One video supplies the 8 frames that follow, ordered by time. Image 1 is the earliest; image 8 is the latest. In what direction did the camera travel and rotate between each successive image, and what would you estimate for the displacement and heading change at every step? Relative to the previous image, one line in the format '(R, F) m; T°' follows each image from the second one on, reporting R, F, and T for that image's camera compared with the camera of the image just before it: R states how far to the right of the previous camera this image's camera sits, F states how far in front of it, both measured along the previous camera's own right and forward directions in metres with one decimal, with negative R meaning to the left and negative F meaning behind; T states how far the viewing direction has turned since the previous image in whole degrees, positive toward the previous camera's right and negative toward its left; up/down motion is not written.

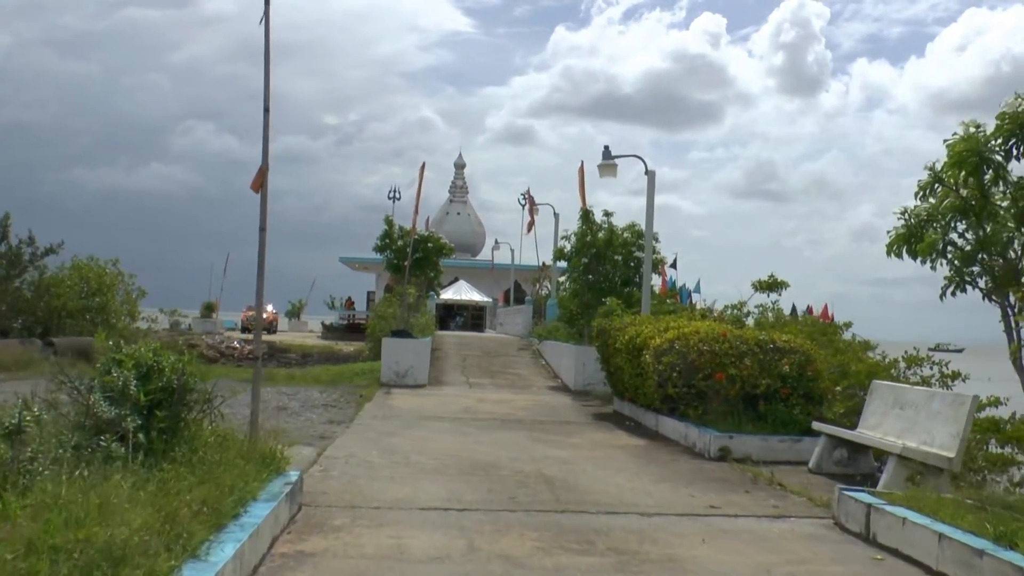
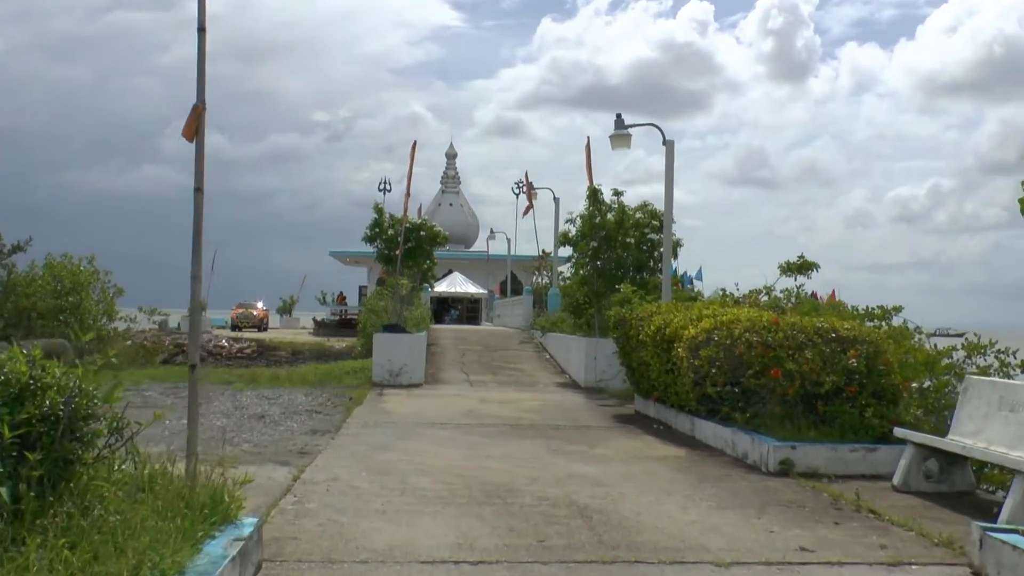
(-0.1, +2.0) m; 0°
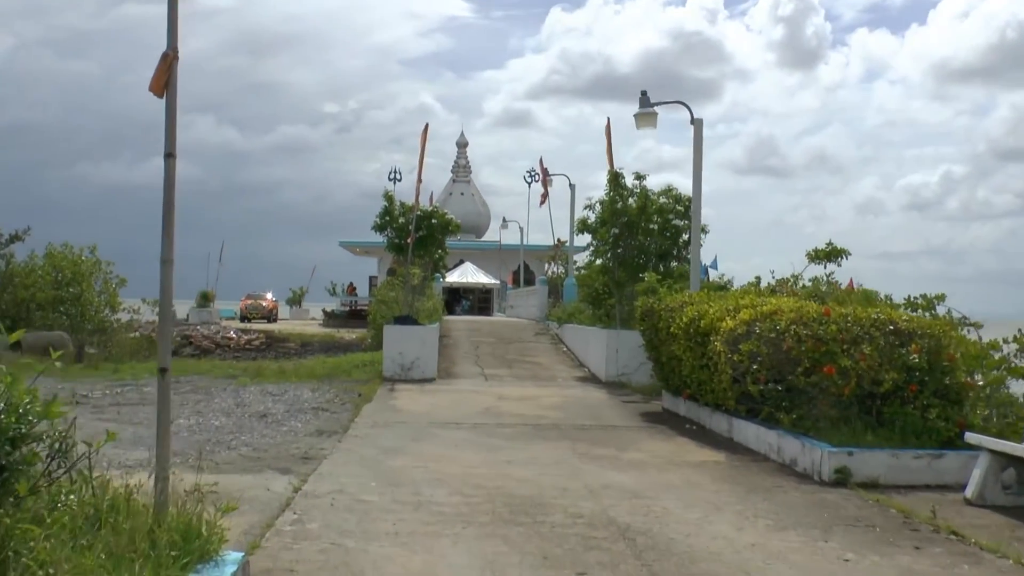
(-0.1, +1.0) m; 0°
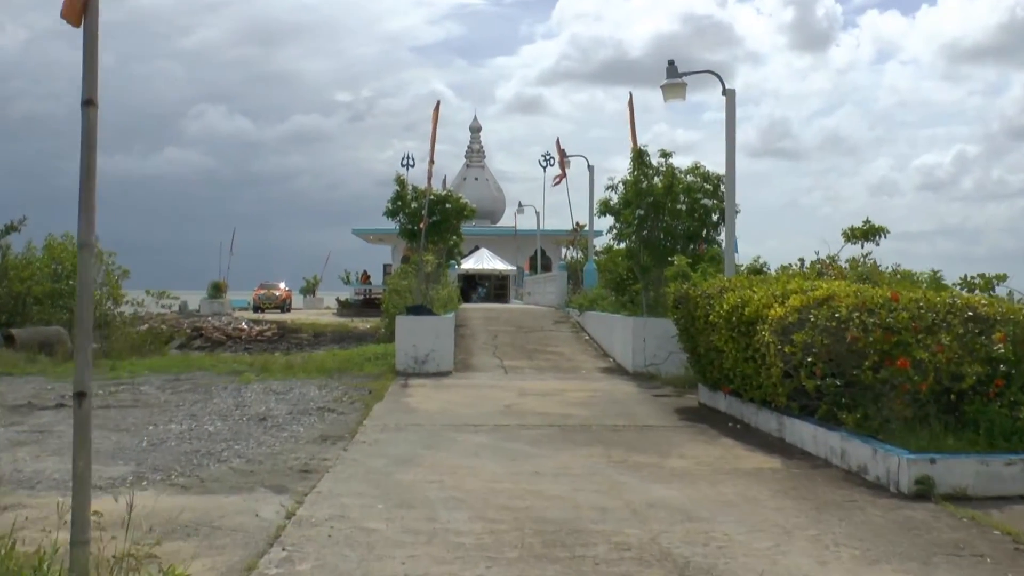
(-0.1, +1.2) m; -1°
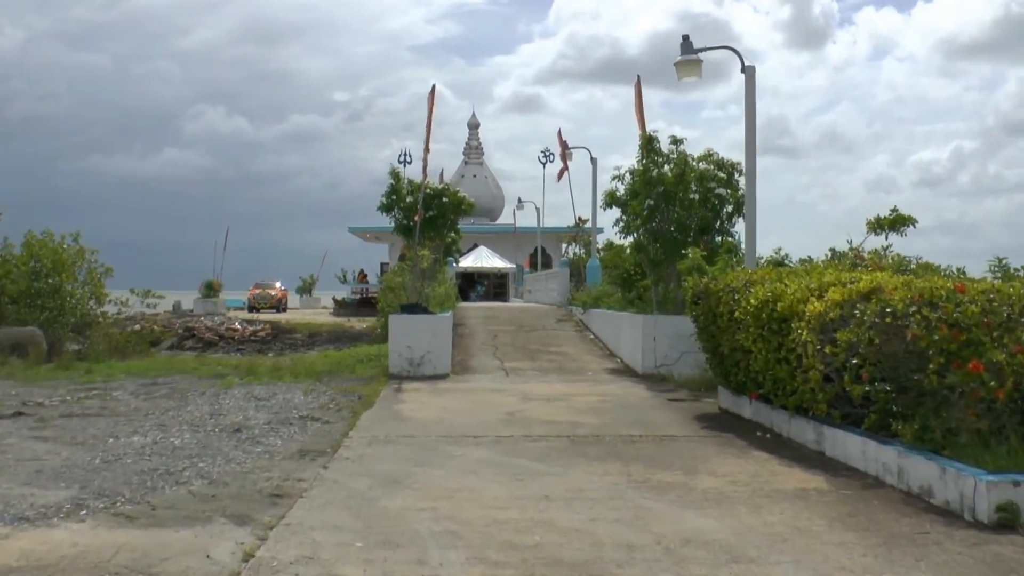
(0.0, +1.2) m; 0°
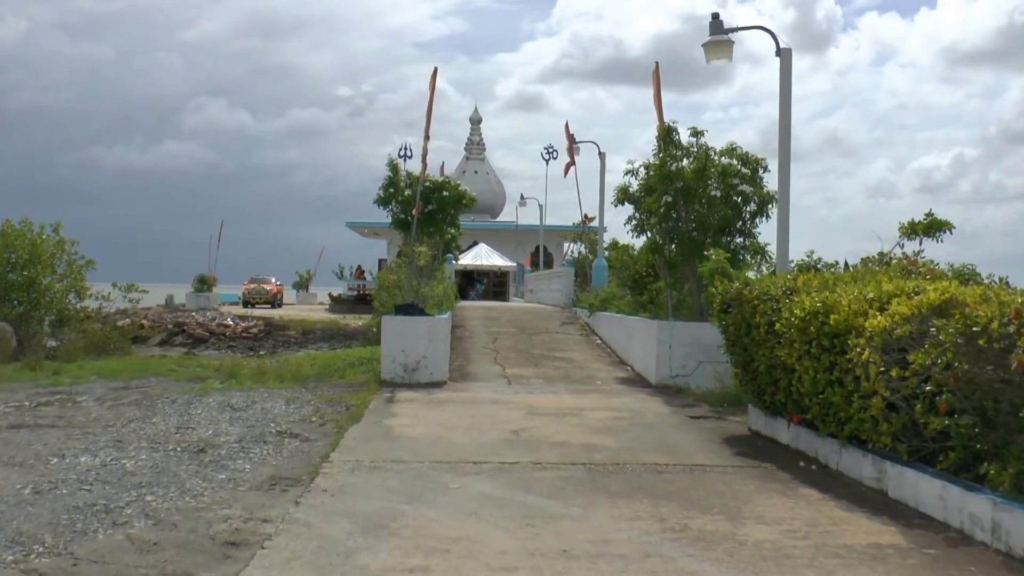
(-0.1, +1.4) m; 0°
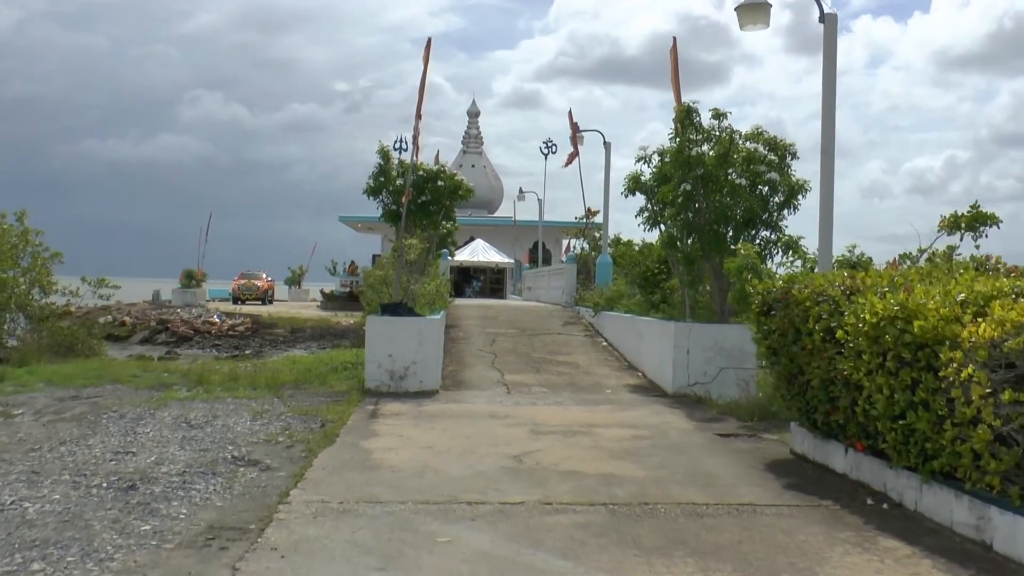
(0.0, +1.7) m; 0°
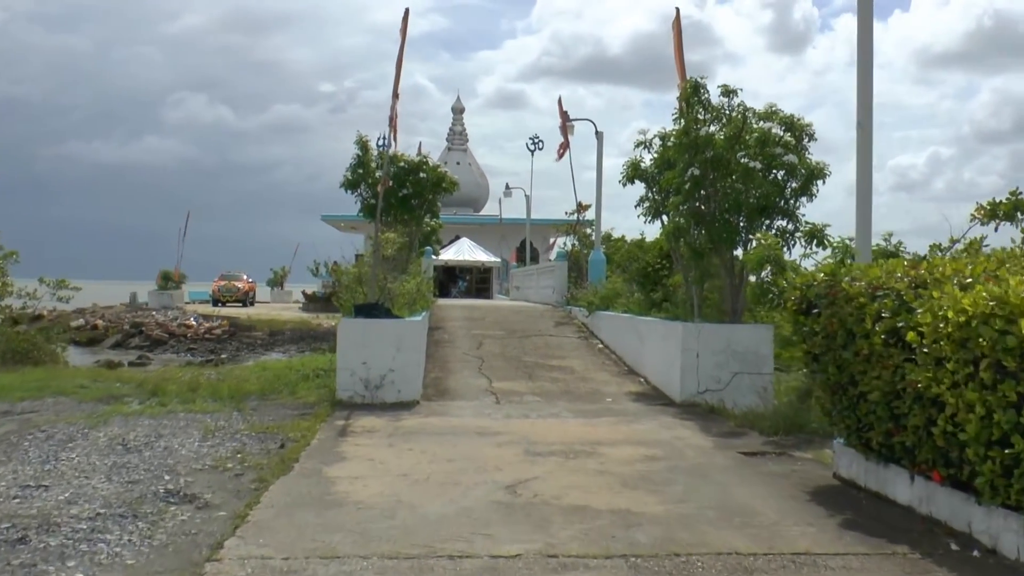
(0.0, +1.5) m; +1°
